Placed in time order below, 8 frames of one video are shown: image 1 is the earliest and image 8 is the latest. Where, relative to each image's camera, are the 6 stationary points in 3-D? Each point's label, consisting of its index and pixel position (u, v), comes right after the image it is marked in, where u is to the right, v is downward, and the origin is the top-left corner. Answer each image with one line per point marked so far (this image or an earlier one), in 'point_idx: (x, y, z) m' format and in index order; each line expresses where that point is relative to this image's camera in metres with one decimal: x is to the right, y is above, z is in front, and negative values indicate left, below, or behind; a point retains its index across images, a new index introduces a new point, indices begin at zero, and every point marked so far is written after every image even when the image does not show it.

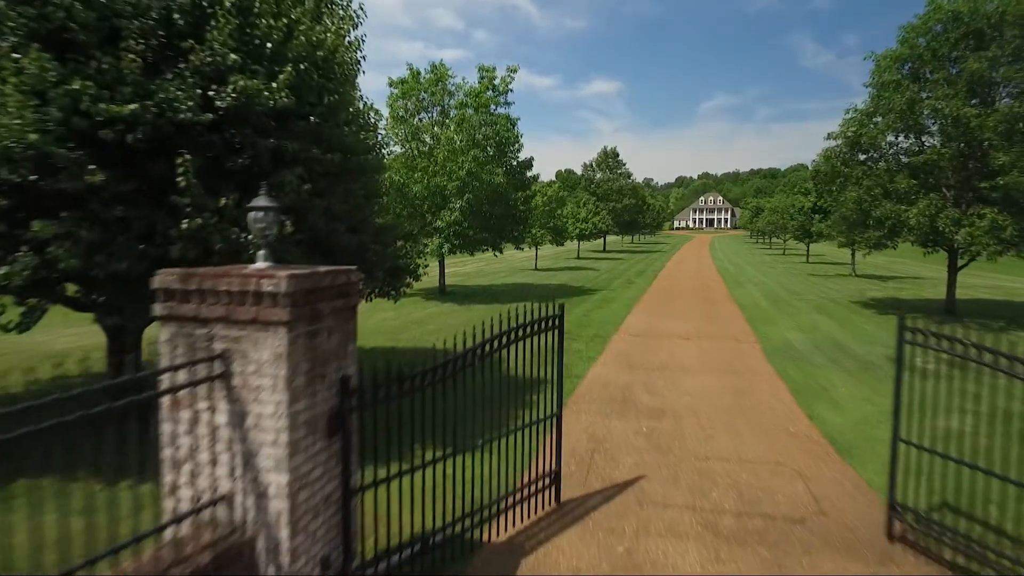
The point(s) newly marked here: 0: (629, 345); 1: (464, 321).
0: (+2.1, -1.0, +11.6) m
1: (-1.1, -0.8, +14.8) m
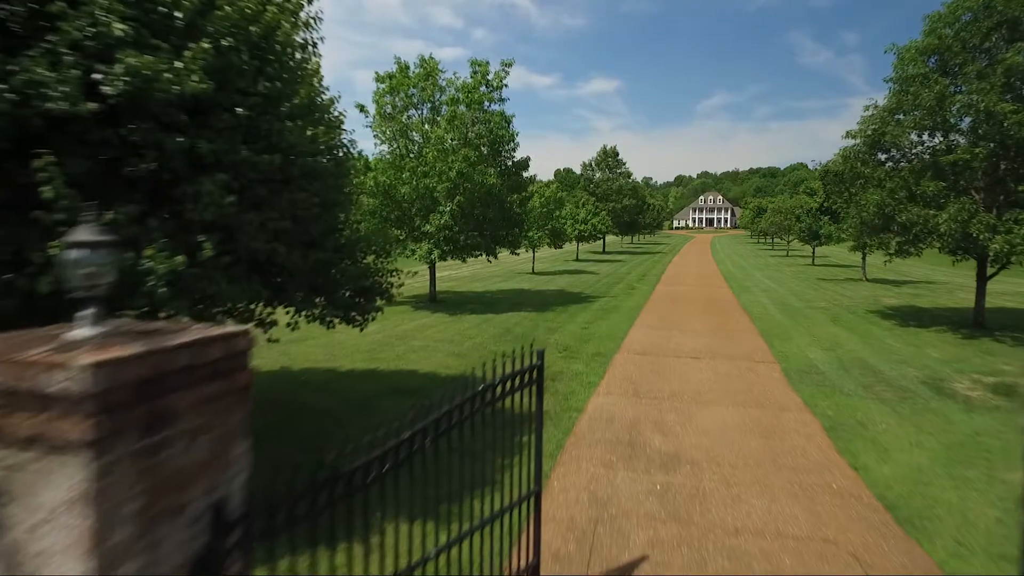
0: (+1.9, -1.3, +10.4) m
1: (-1.2, -1.0, +13.6) m
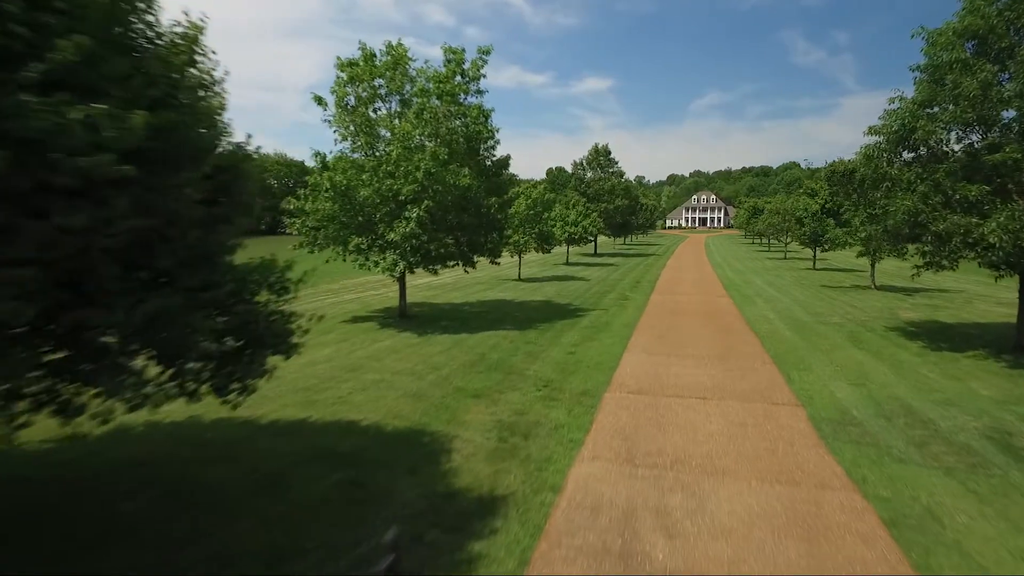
0: (+1.5, -1.6, +8.5) m
1: (-1.7, -1.4, +11.6) m
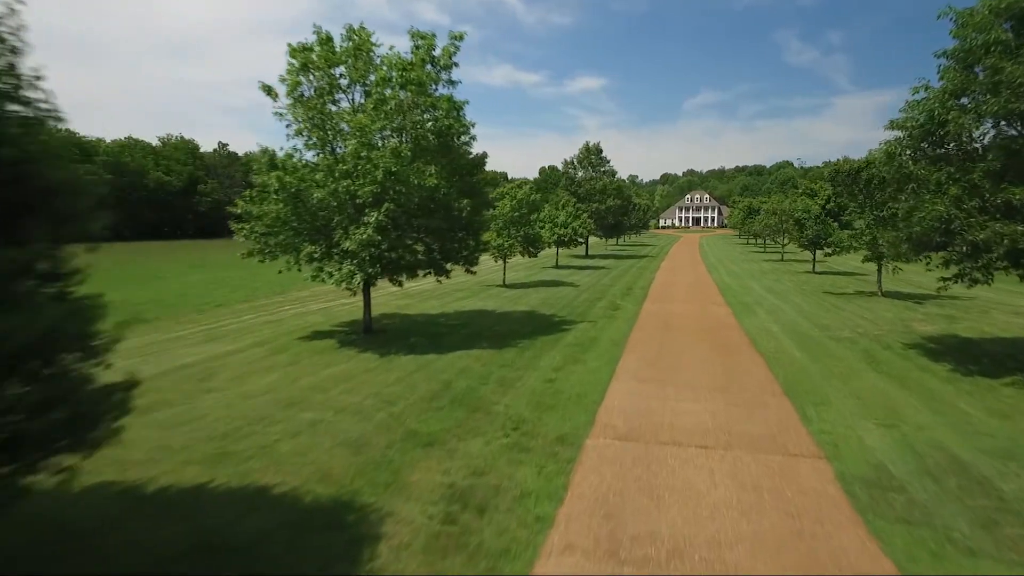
0: (+1.0, -1.9, +6.8) m
1: (-2.2, -1.6, +9.9) m
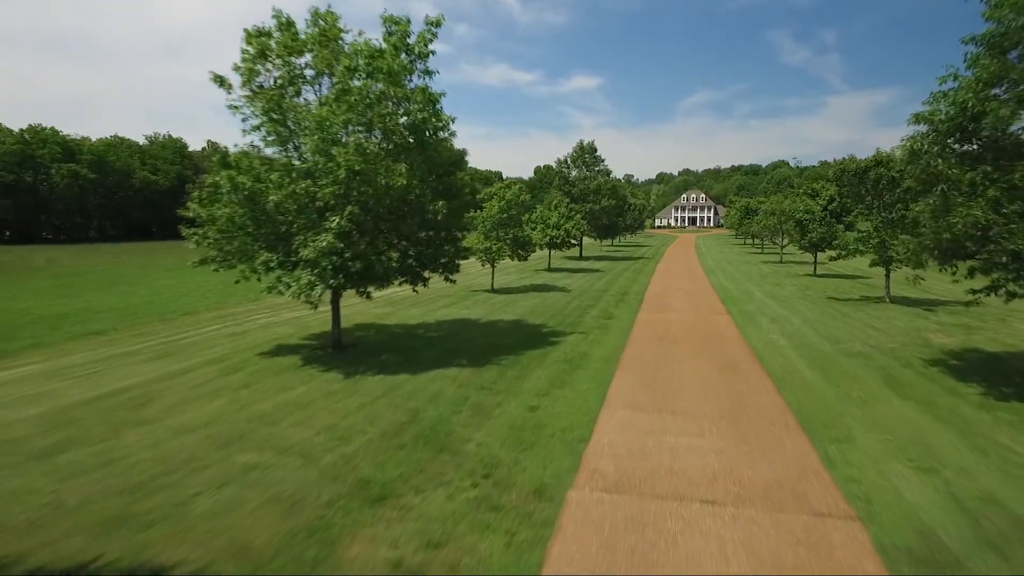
0: (+0.7, -2.2, +5.5) m
1: (-2.5, -1.9, +8.6) m
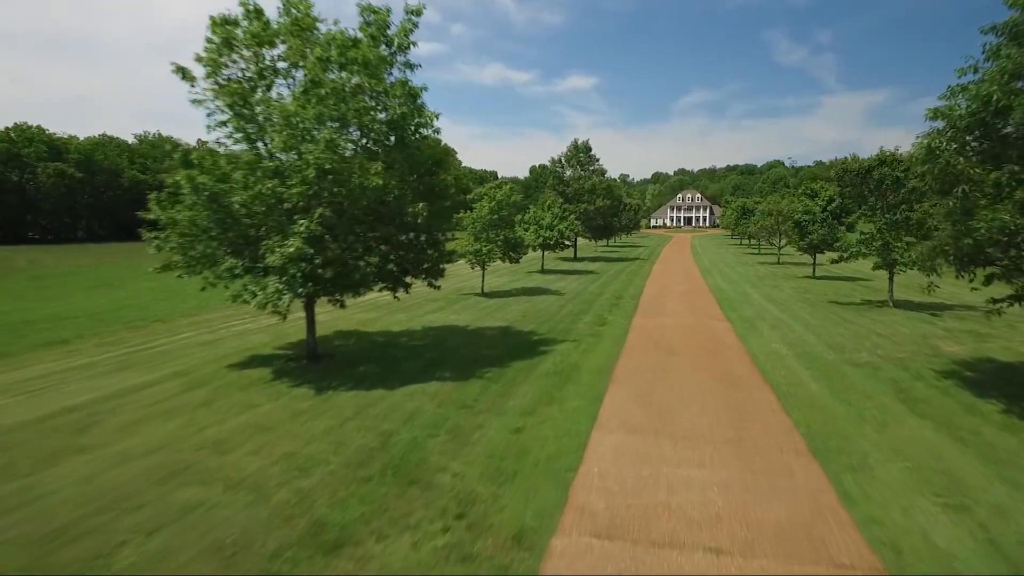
0: (+0.5, -2.3, +4.7) m
1: (-2.7, -2.0, +7.7) m
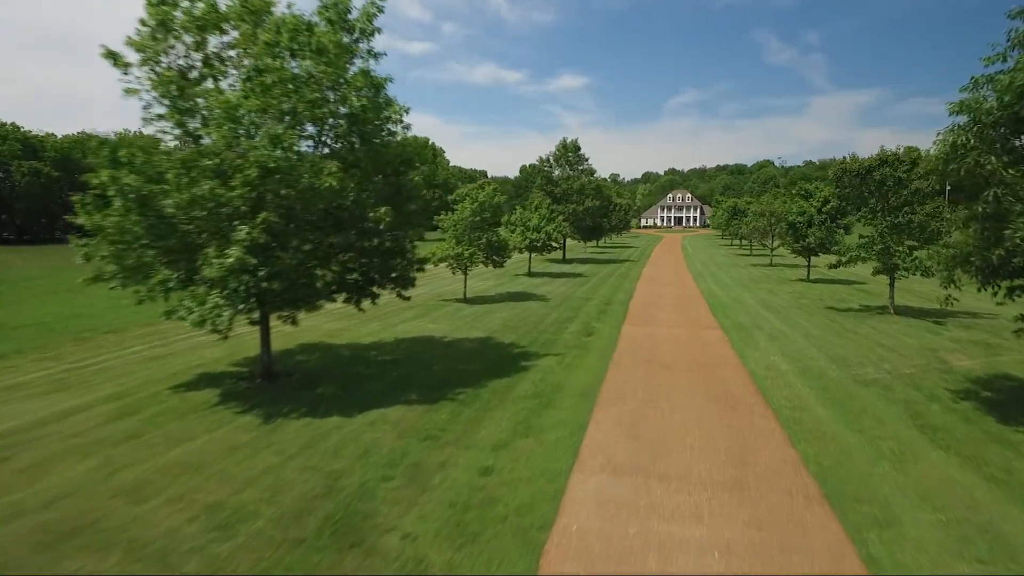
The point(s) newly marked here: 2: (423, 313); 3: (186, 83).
0: (+0.2, -2.5, +3.5) m
1: (-3.1, -2.2, +6.5) m
2: (-2.7, -0.8, +19.8) m
3: (-4.9, +3.1, +9.9) m
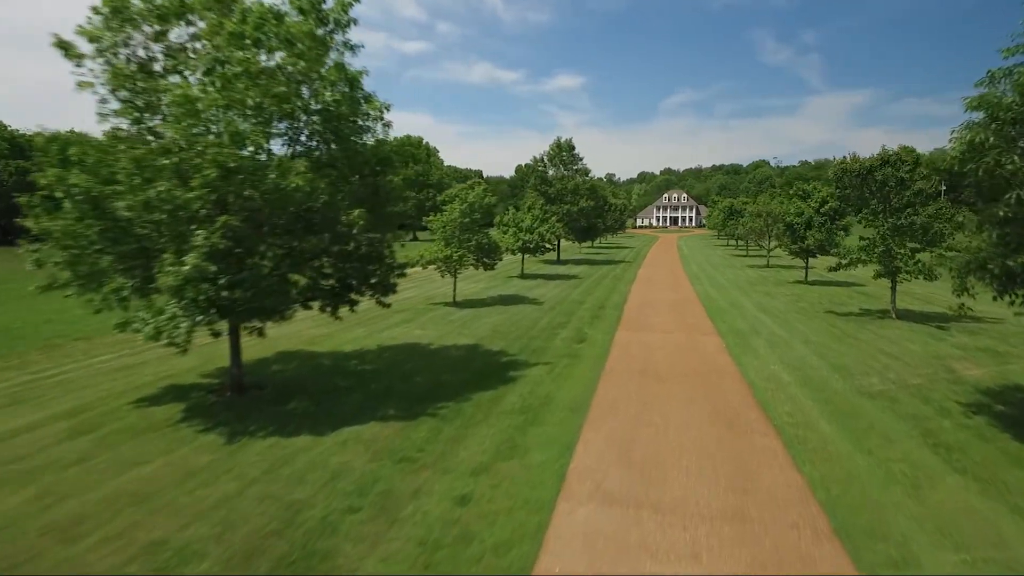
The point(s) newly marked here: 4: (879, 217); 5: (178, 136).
0: (0.0, -2.7, +2.8) m
1: (-3.3, -2.4, +5.8) m
2: (-3.0, -0.9, +19.1) m
3: (-5.2, +3.0, +9.2) m
4: (+11.0, +2.1, +19.7) m
5: (-4.3, +2.0, +8.5) m
